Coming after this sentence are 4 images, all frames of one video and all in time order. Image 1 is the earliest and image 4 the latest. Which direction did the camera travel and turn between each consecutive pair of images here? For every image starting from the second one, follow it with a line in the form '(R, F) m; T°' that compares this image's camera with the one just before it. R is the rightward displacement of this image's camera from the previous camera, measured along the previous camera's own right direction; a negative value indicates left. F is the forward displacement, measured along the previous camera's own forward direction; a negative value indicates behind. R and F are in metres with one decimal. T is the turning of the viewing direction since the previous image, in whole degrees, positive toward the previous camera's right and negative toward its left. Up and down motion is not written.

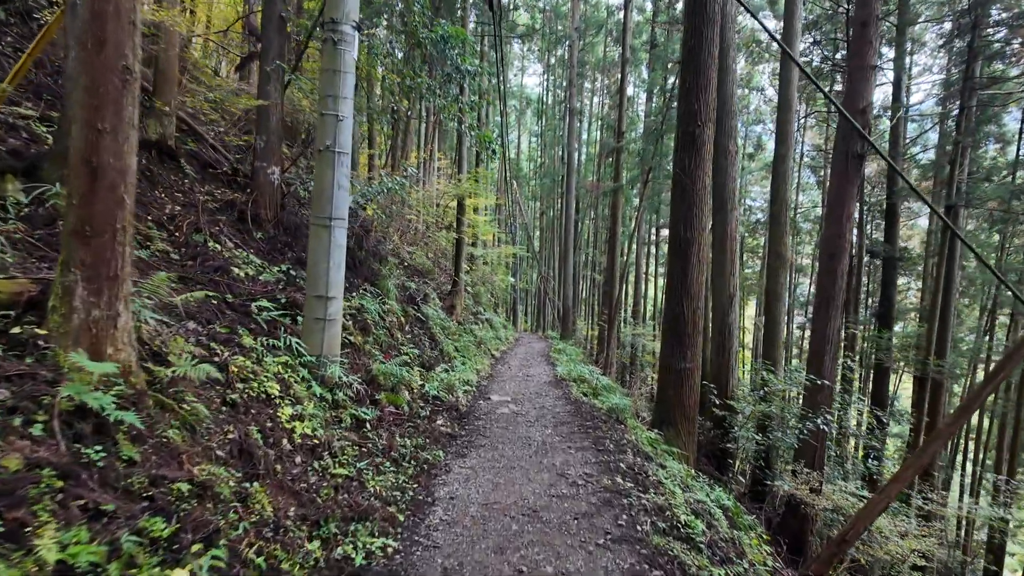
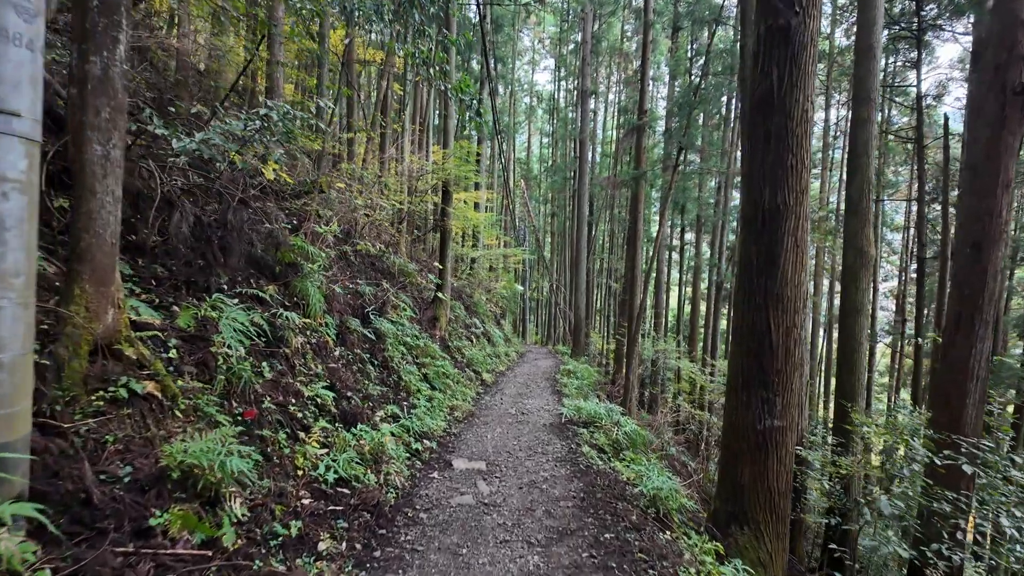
(+0.3, +2.4) m; -1°
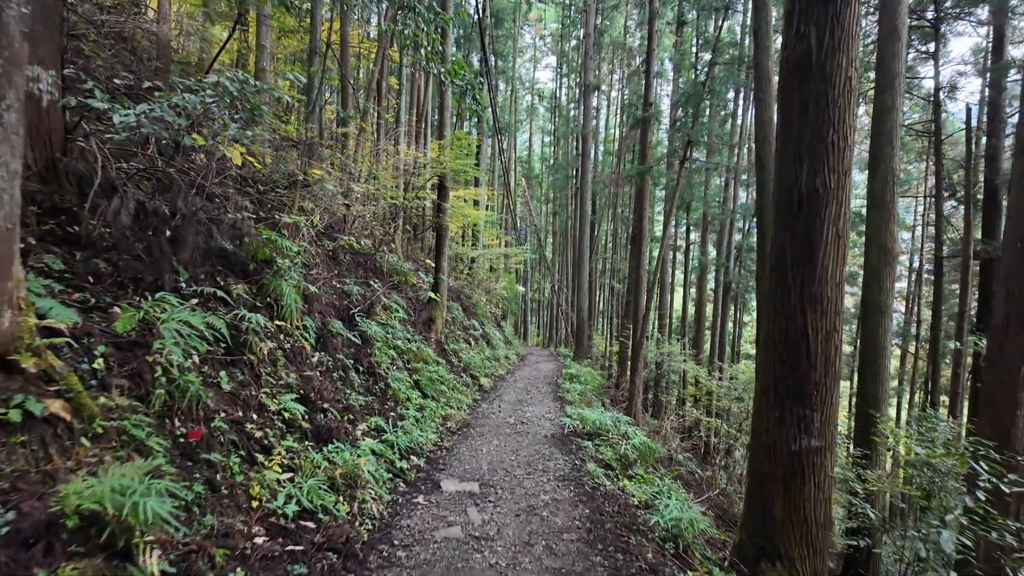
(0.0, +0.5) m; 0°
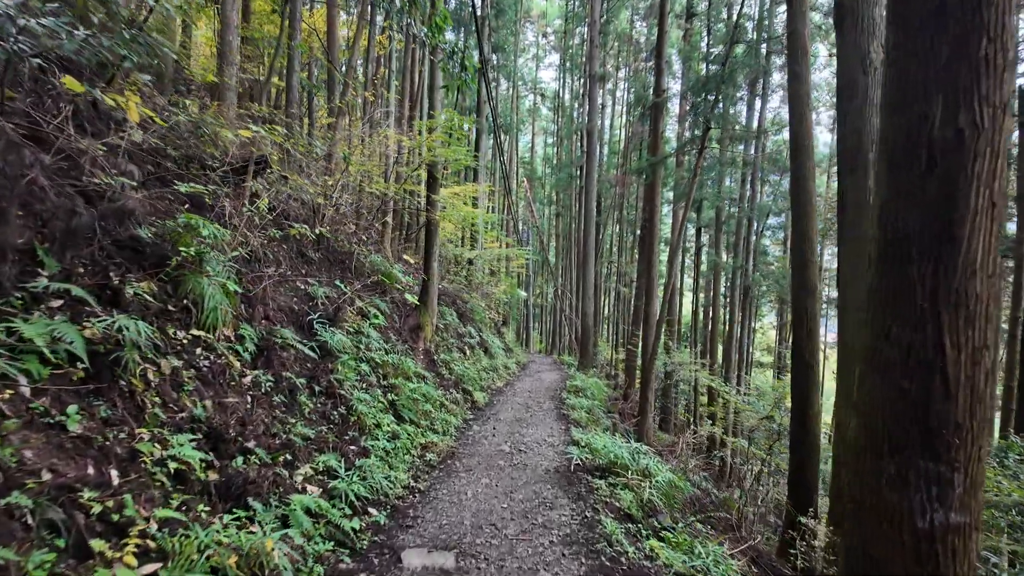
(+0.1, +1.0) m; 0°
